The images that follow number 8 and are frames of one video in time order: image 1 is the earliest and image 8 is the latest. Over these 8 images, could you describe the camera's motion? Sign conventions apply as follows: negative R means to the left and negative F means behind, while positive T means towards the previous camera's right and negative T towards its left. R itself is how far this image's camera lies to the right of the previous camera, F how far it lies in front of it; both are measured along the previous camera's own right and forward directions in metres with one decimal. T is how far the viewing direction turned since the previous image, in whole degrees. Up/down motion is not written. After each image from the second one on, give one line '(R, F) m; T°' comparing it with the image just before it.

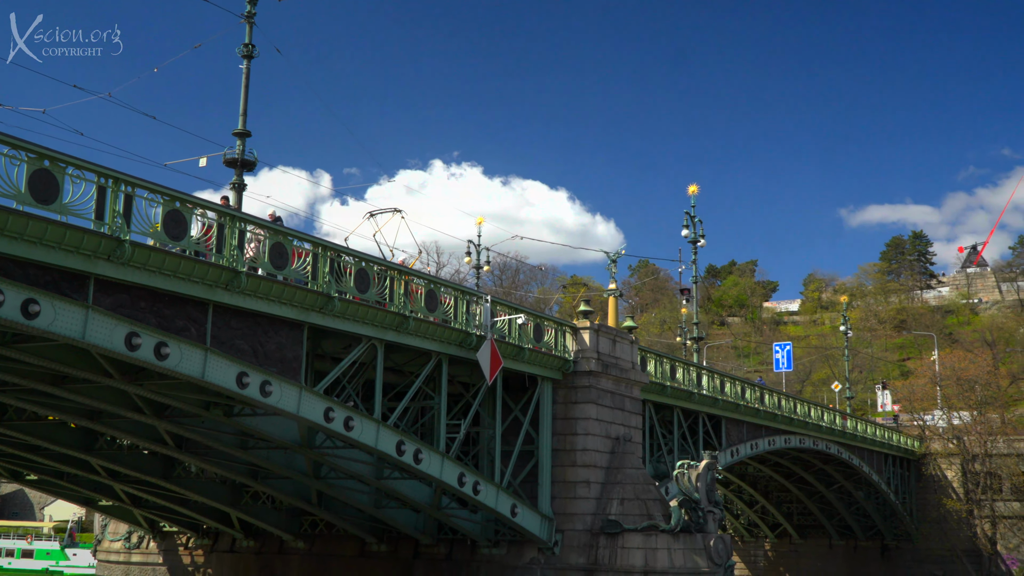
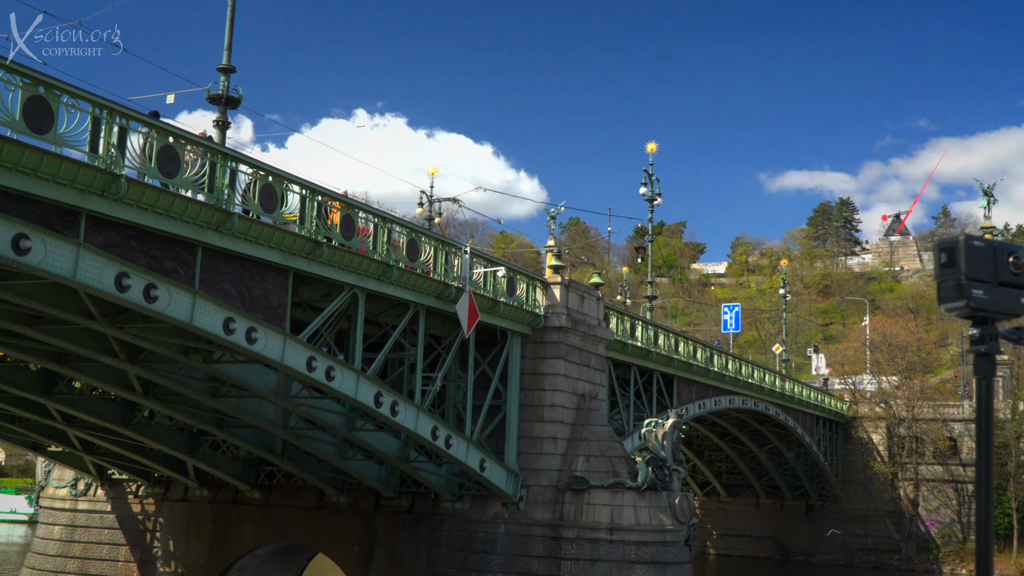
(-0.9, +0.3) m; +4°
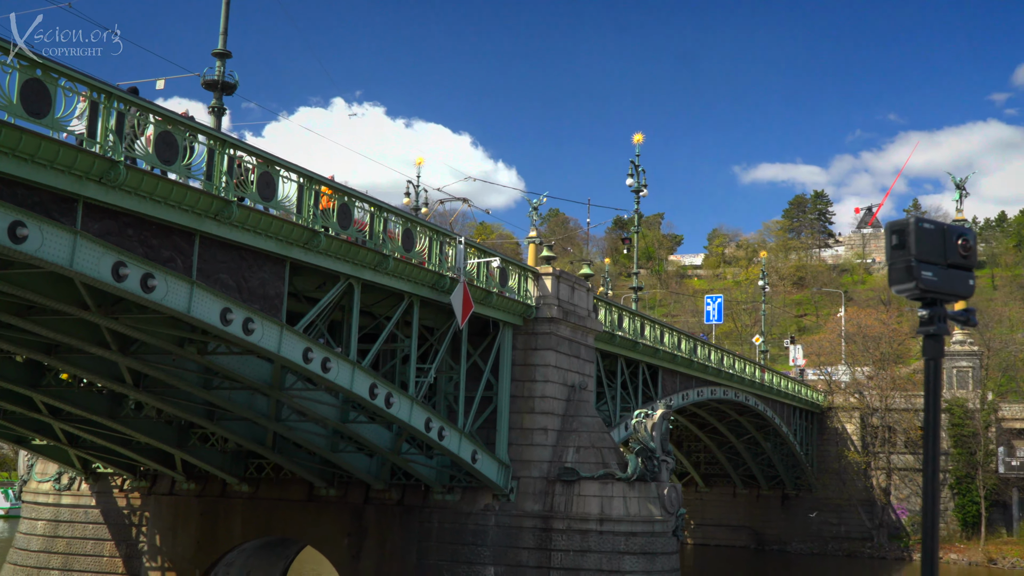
(-0.4, +0.2) m; +1°
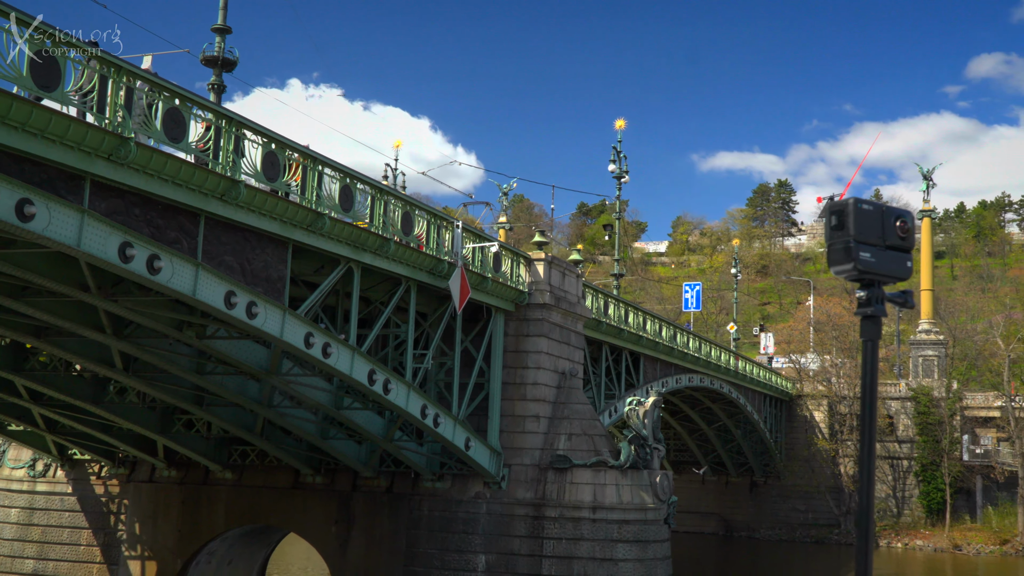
(-0.6, +0.3) m; +2°
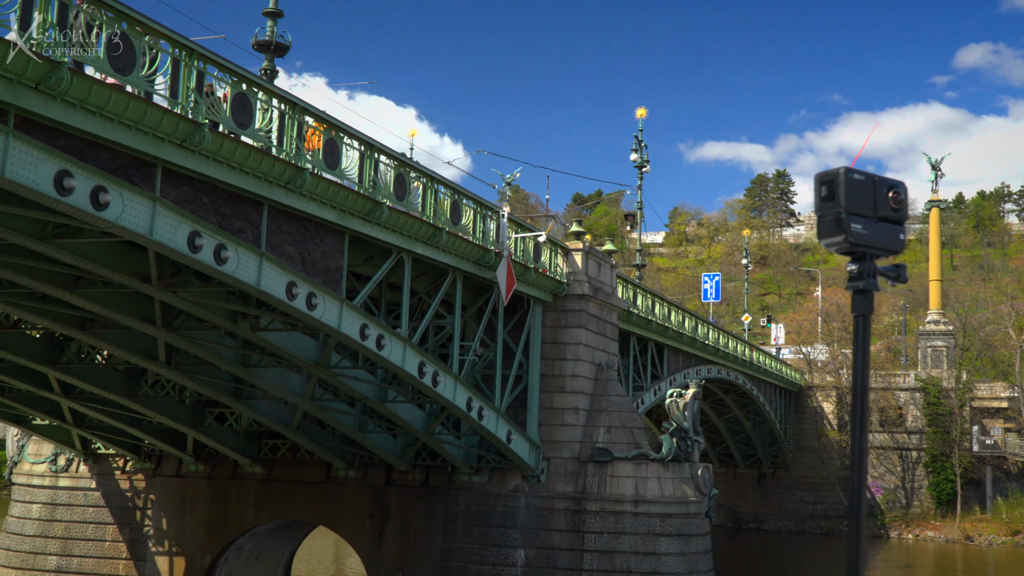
(-0.9, +0.3) m; 0°
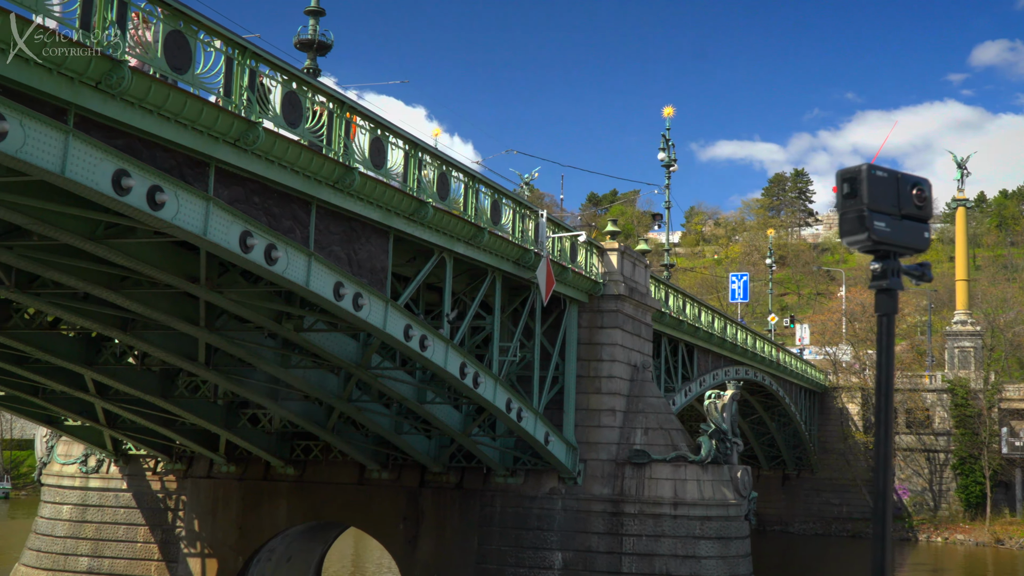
(-0.4, +0.2) m; -1°
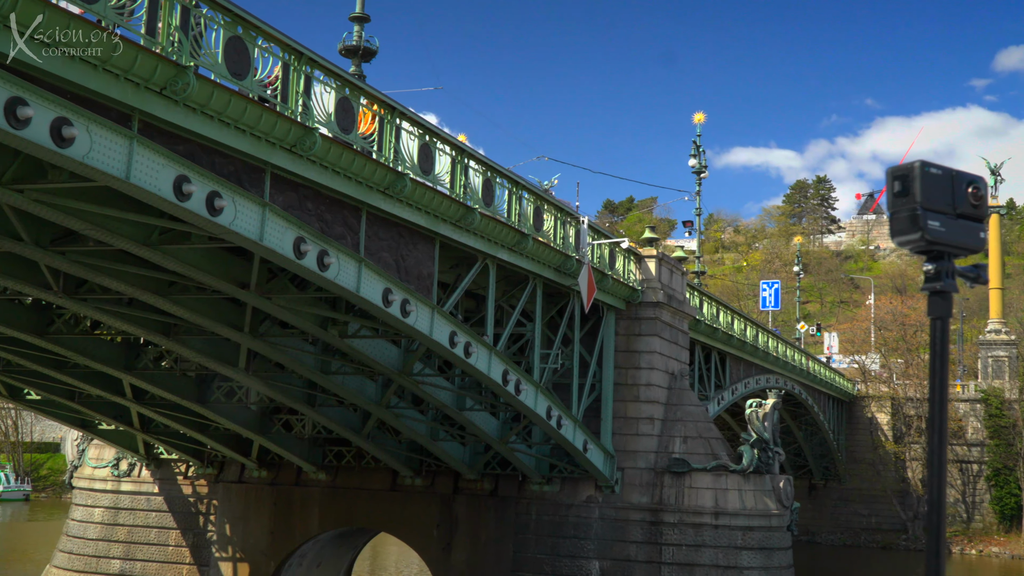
(-0.4, +0.1) m; -1°
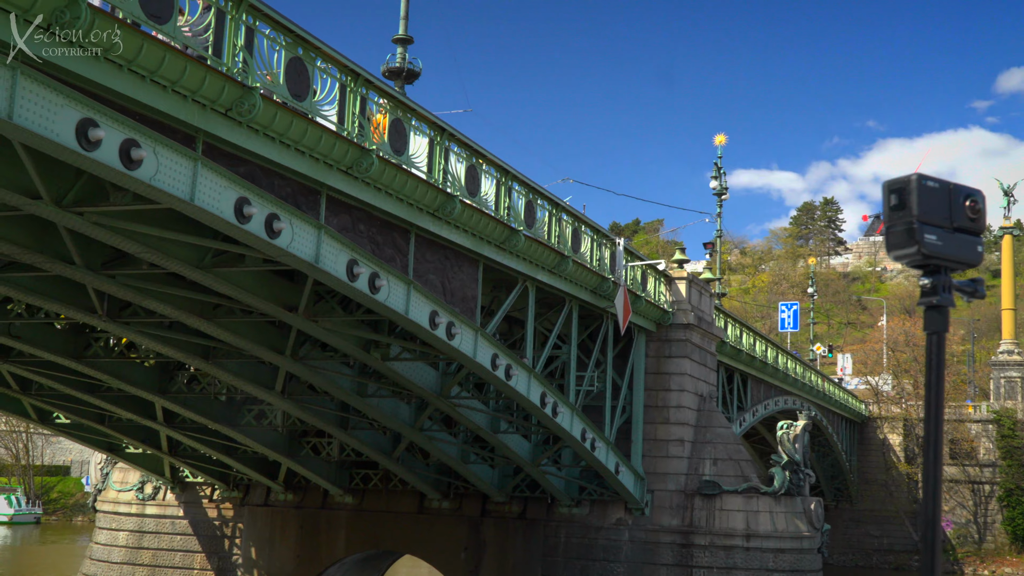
(-0.5, 0.0) m; 0°
